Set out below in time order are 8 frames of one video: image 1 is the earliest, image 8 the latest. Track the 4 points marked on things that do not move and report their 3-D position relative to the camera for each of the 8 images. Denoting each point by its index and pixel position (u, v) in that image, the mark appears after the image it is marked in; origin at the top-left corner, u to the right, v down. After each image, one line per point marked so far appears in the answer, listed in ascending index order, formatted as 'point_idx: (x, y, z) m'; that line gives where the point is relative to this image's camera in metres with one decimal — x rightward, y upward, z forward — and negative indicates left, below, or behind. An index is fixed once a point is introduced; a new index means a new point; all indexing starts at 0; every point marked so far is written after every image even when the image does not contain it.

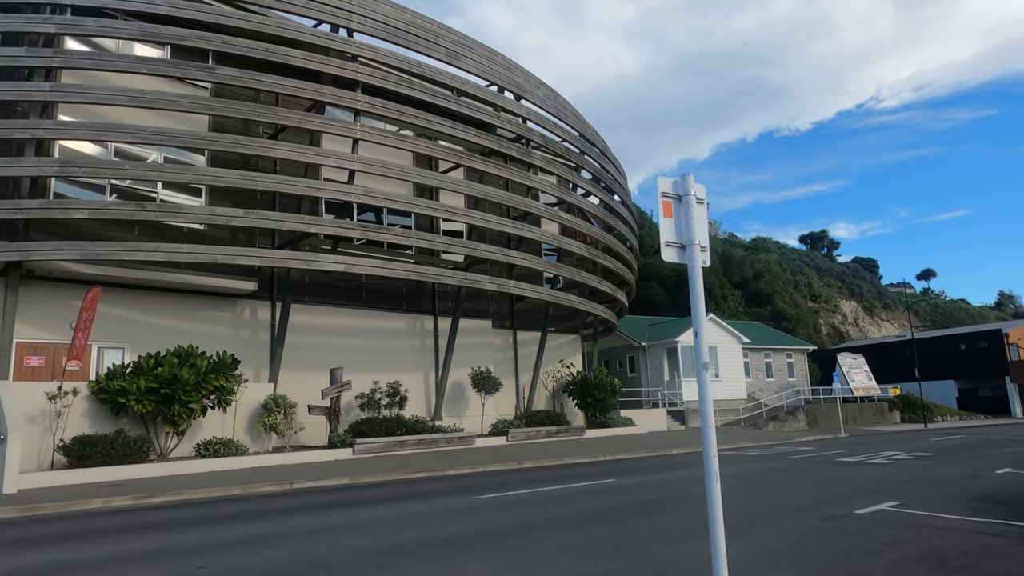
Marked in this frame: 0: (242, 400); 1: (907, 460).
0: (-6.8, -2.8, +16.6) m
1: (+9.2, -4.0, +15.4) m
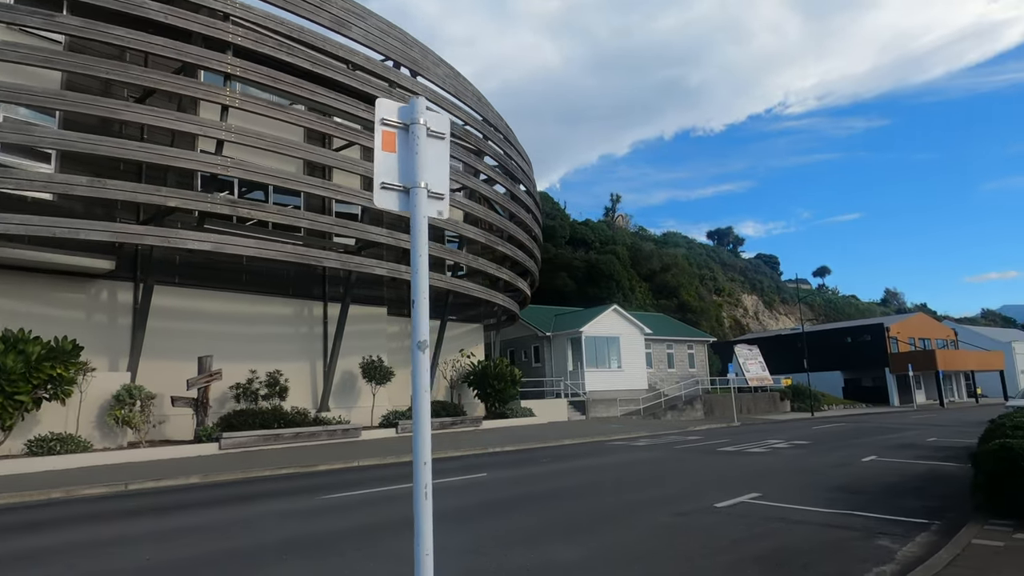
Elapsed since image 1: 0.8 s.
0: (-9.6, -2.3, +14.9) m
1: (+6.4, -3.8, +15.7) m
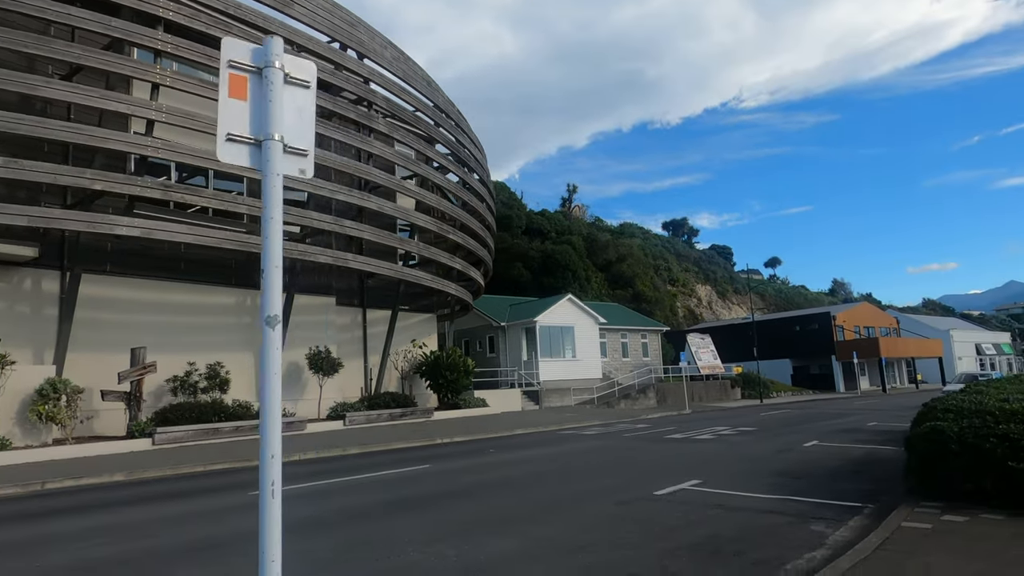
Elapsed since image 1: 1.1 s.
0: (-10.7, -2.1, +14.1) m
1: (+5.2, -3.6, +15.8) m
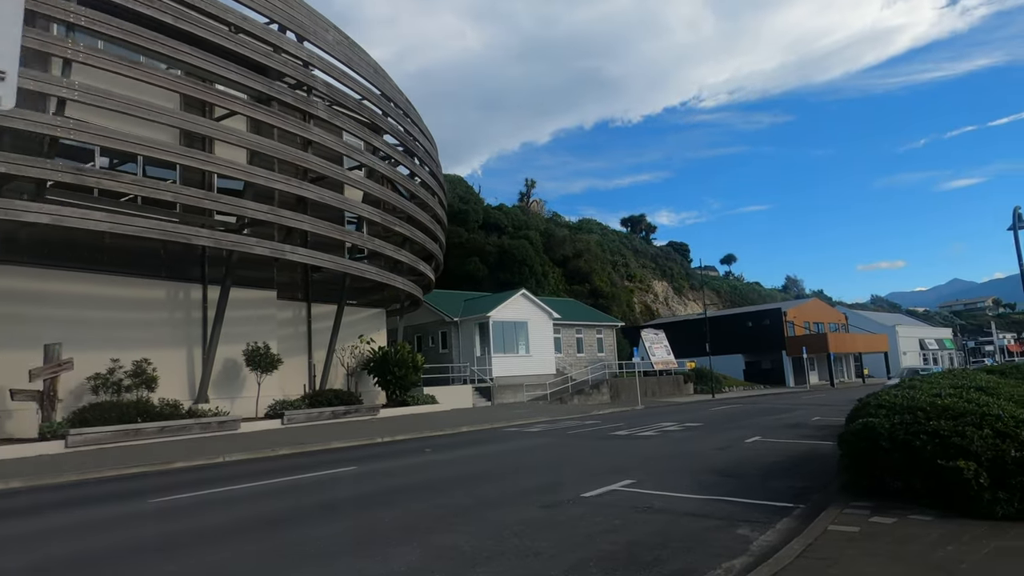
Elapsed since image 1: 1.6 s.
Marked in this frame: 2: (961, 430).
0: (-12.0, -1.9, +12.9) m
1: (+3.8, -3.4, +15.6) m
2: (+4.0, -1.3, +5.9) m
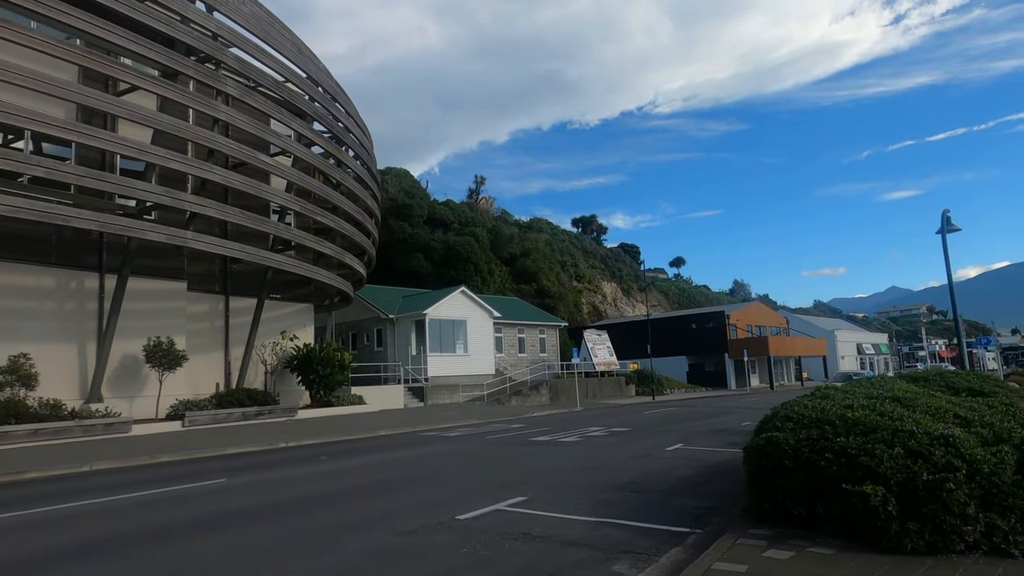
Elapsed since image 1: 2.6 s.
0: (-13.7, -1.5, +11.1) m
1: (+1.9, -3.4, +14.8) m
2: (+2.8, -1.3, +5.2) m
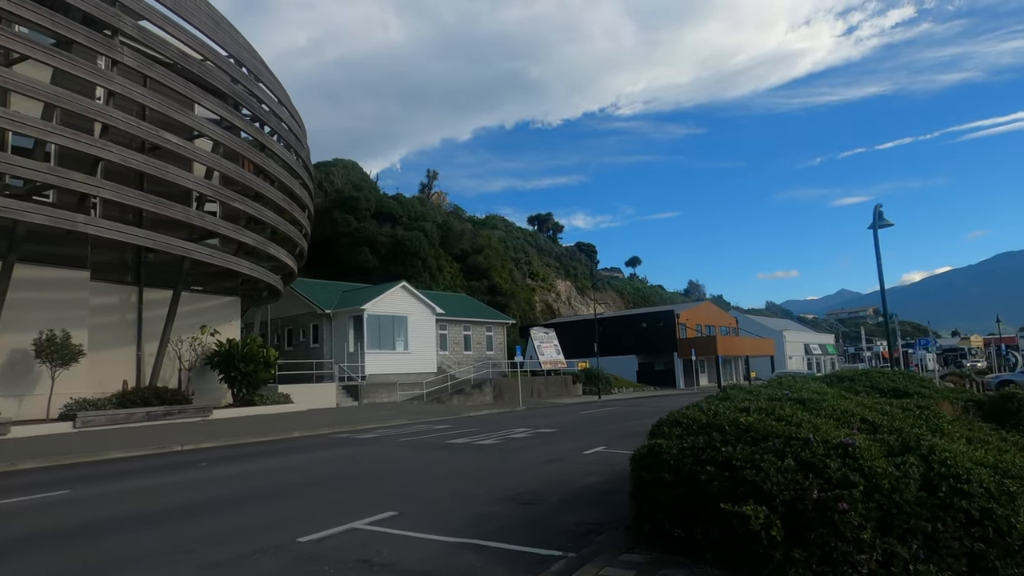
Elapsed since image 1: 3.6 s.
0: (-15.2, -1.2, +9.3) m
1: (+0.1, -3.2, +14.0) m
2: (+1.6, -1.1, +4.4) m
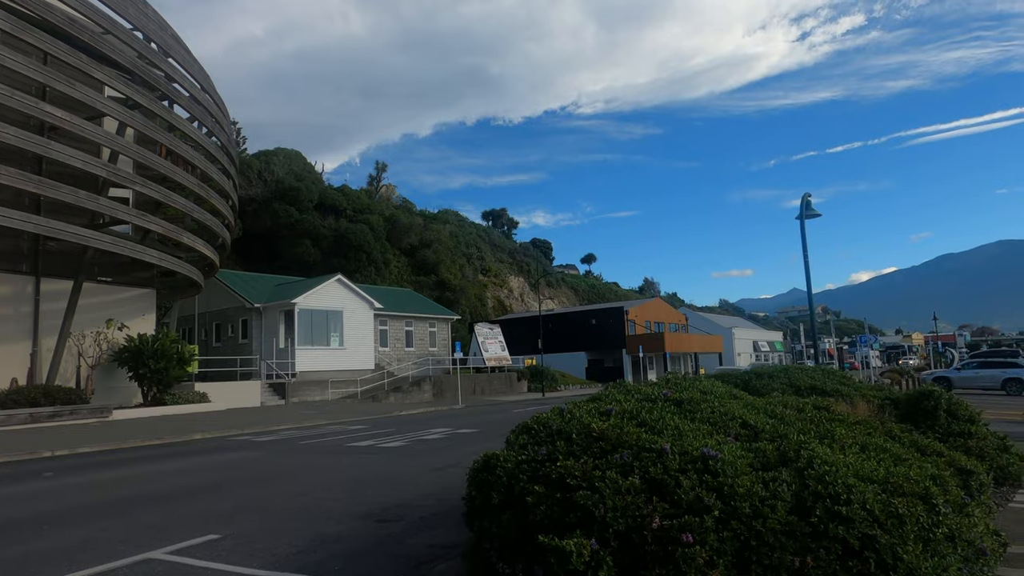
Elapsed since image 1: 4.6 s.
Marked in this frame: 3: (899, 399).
0: (-16.6, -1.0, +7.4) m
1: (-1.6, -3.0, +13.0) m
2: (+0.4, -1.0, +3.5) m
3: (+4.9, -1.4, +8.3) m
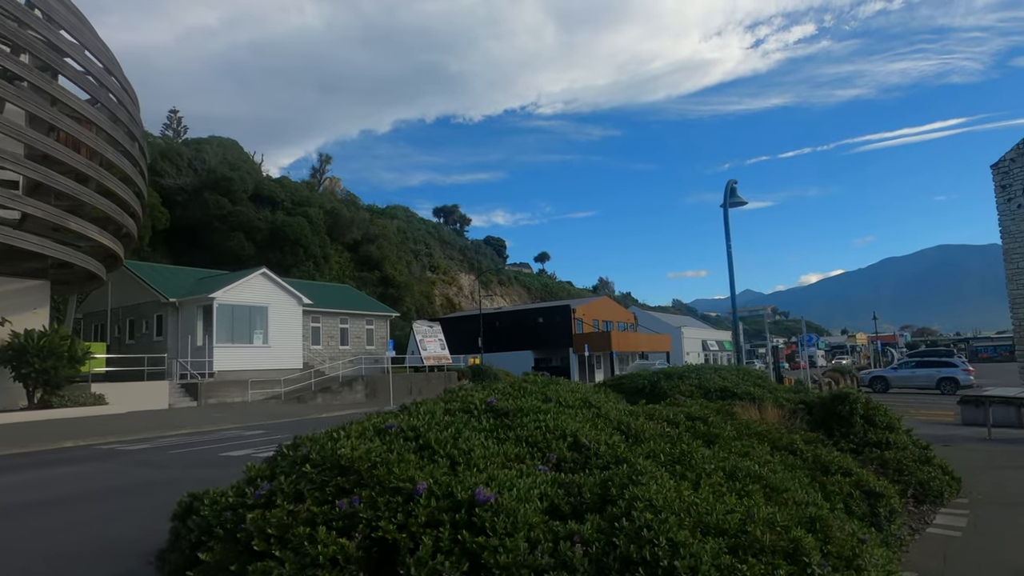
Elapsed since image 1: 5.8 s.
0: (-18.0, -0.7, +5.1) m
1: (-3.4, -2.9, +11.6) m
2: (-0.8, -0.9, +2.3) m
3: (+3.3, -1.3, +7.3) m
